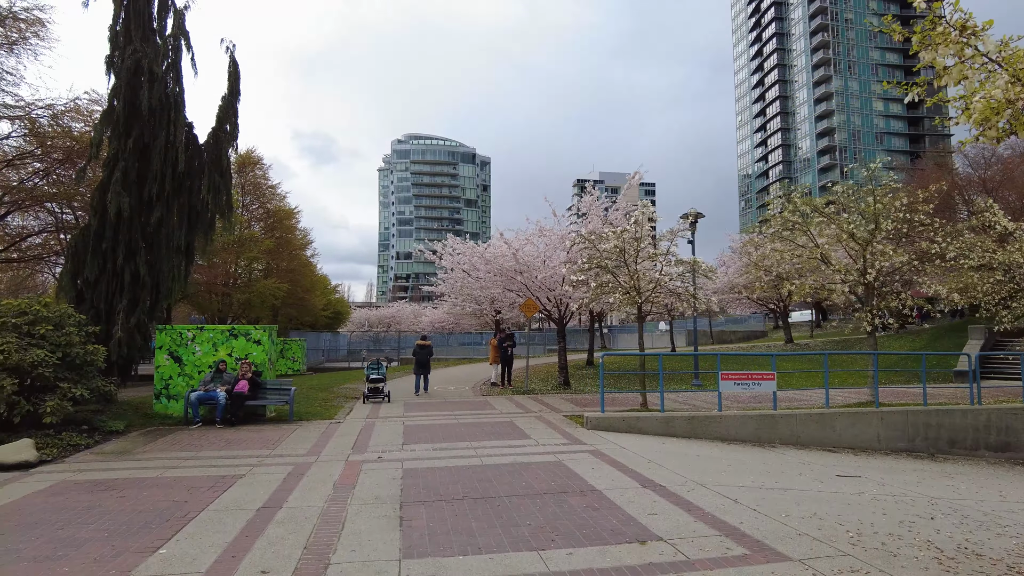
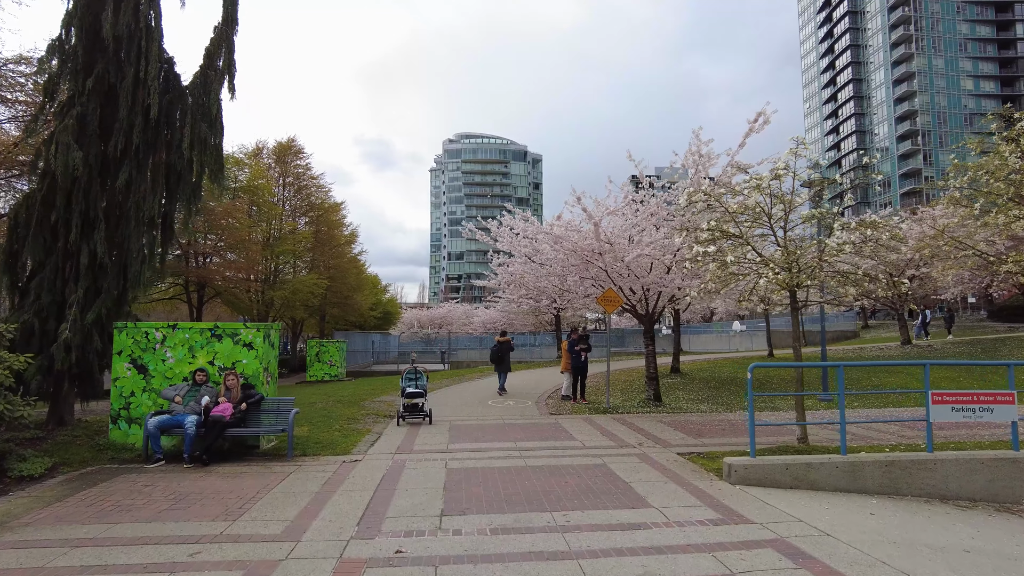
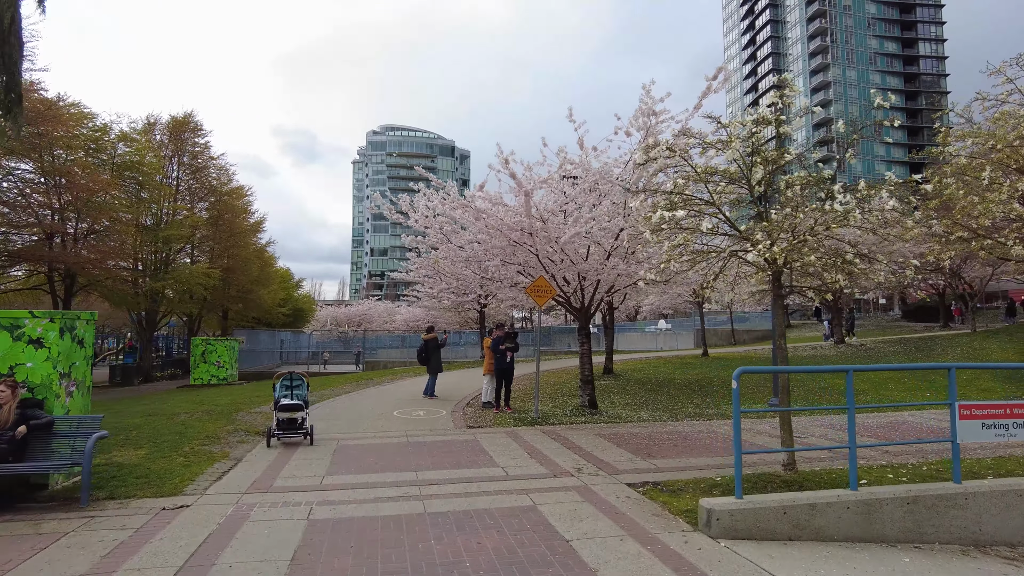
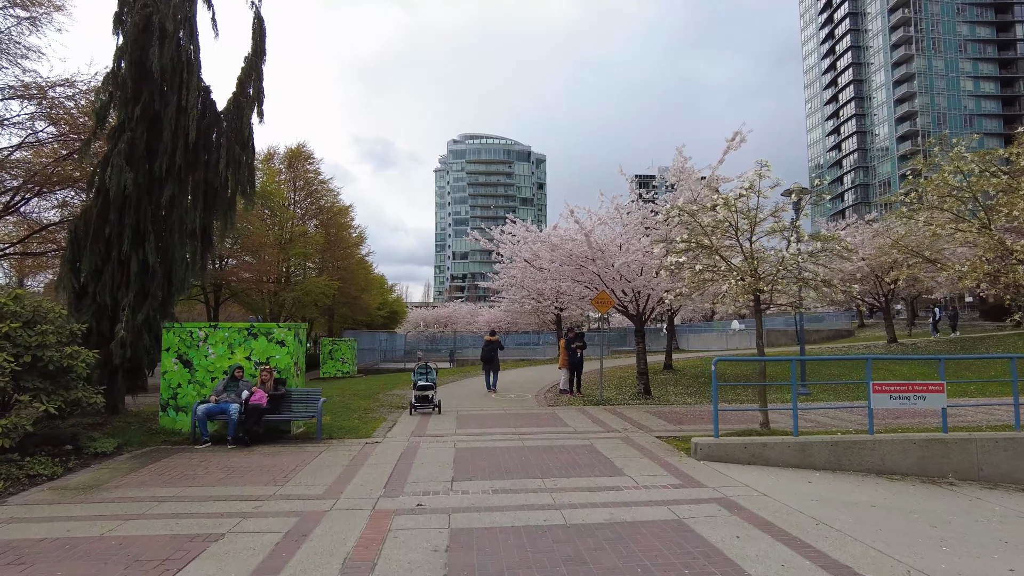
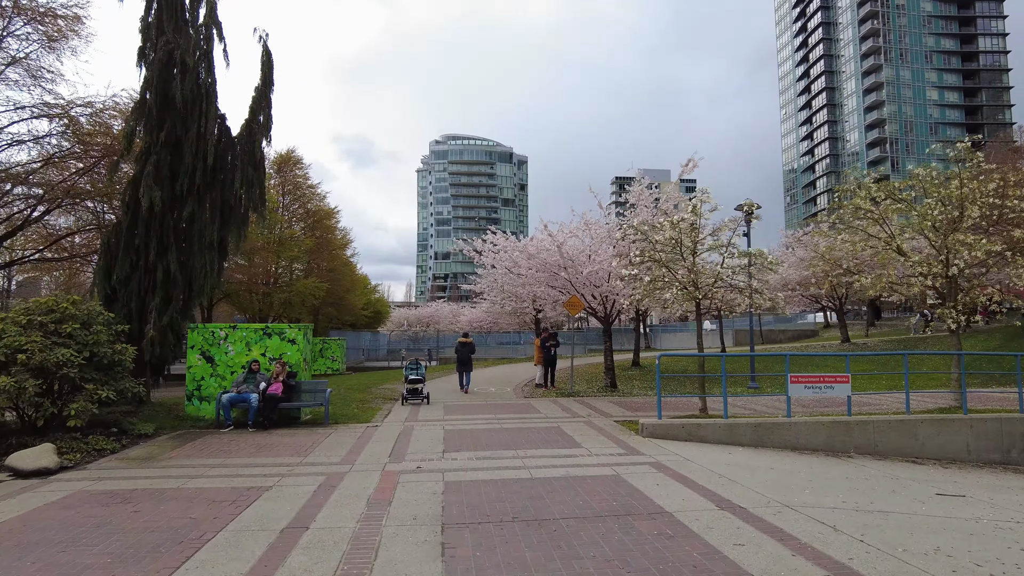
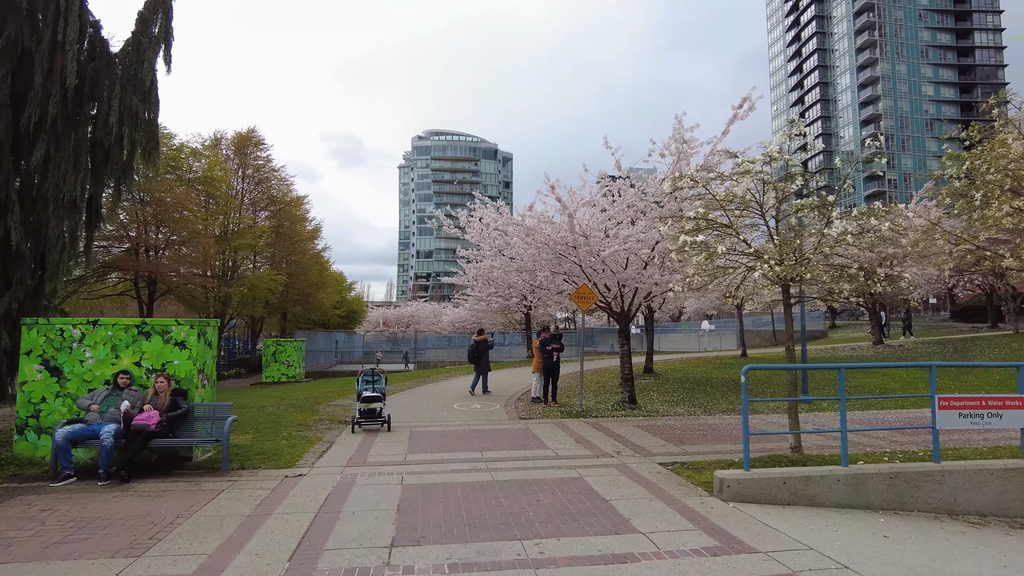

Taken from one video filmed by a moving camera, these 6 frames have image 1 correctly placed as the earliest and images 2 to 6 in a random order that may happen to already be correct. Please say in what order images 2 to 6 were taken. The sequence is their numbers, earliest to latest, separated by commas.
5, 4, 2, 6, 3
